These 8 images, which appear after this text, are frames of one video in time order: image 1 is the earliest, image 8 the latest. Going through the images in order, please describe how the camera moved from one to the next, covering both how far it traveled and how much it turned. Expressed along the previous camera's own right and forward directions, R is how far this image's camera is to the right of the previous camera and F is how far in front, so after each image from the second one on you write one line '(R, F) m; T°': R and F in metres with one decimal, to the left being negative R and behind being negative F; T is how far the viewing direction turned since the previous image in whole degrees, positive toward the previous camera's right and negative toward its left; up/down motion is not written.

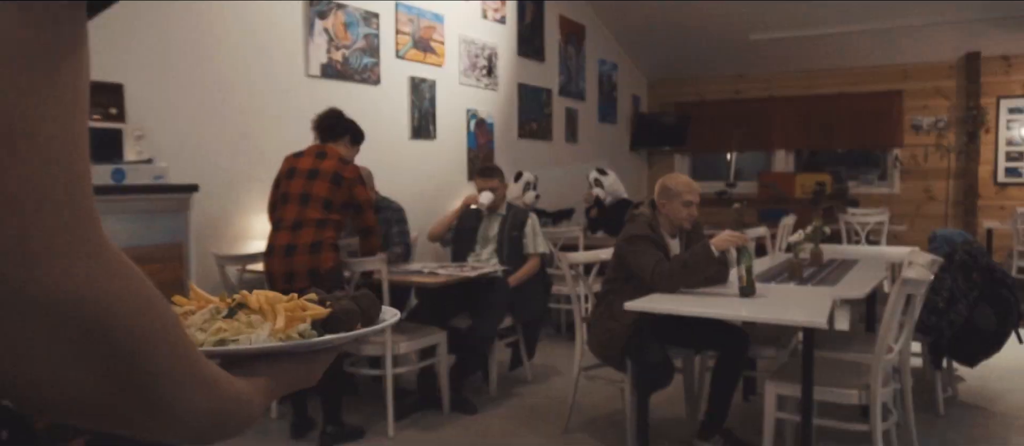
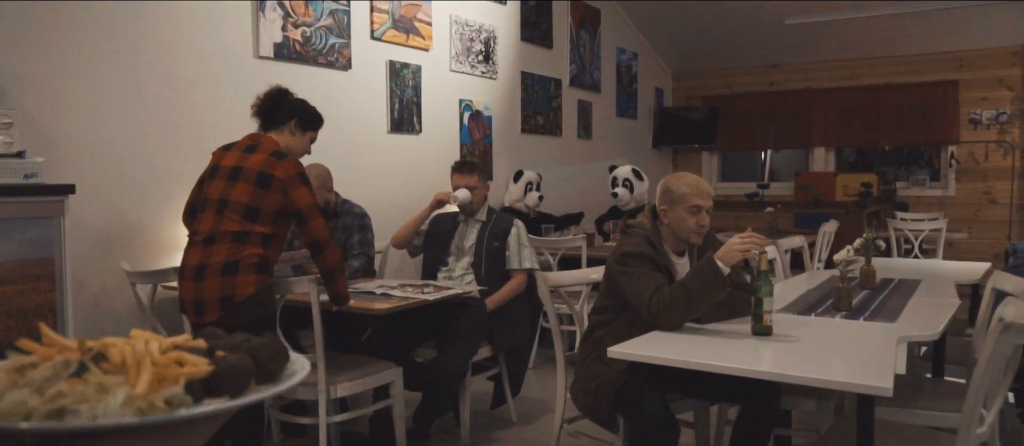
(+0.2, +0.7) m; -2°
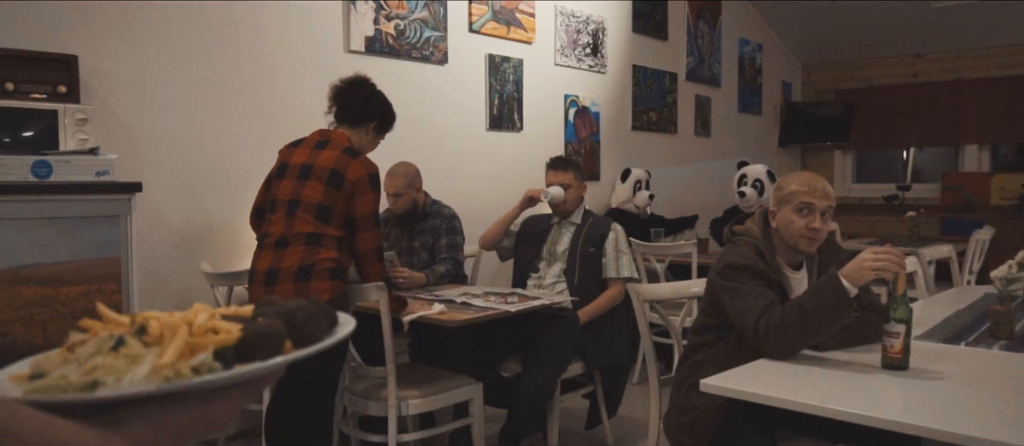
(+0.1, +0.3) m; -9°
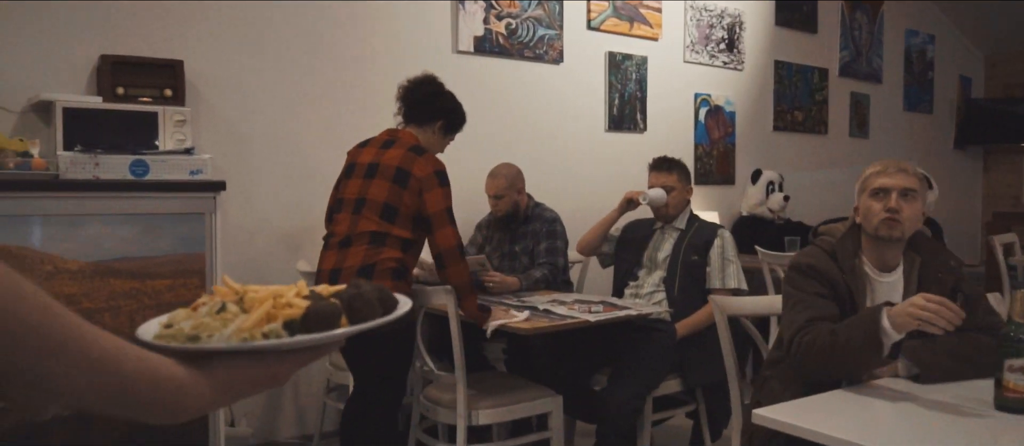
(+0.3, +0.2) m; -12°
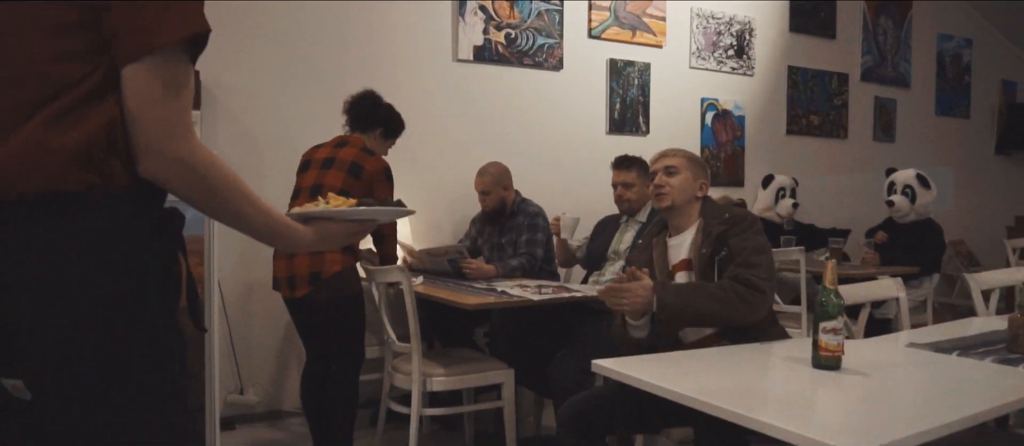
(+0.4, -0.2) m; -6°
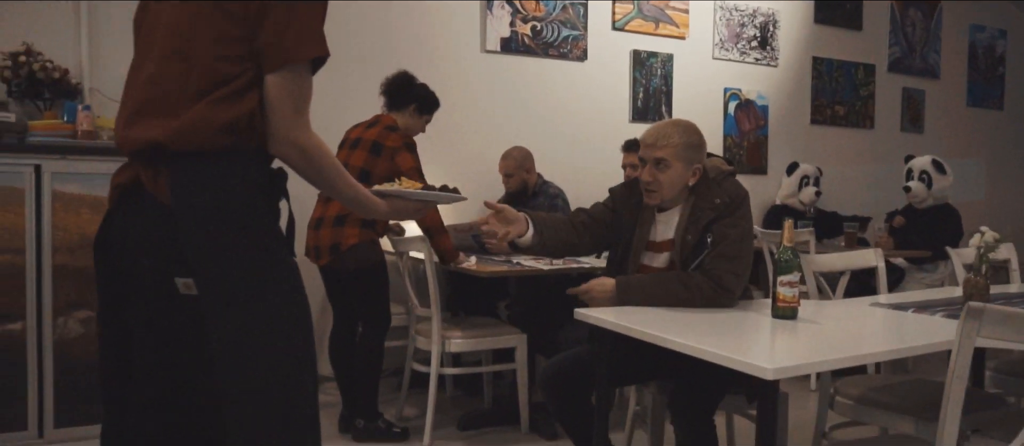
(+0.1, -0.2) m; -3°
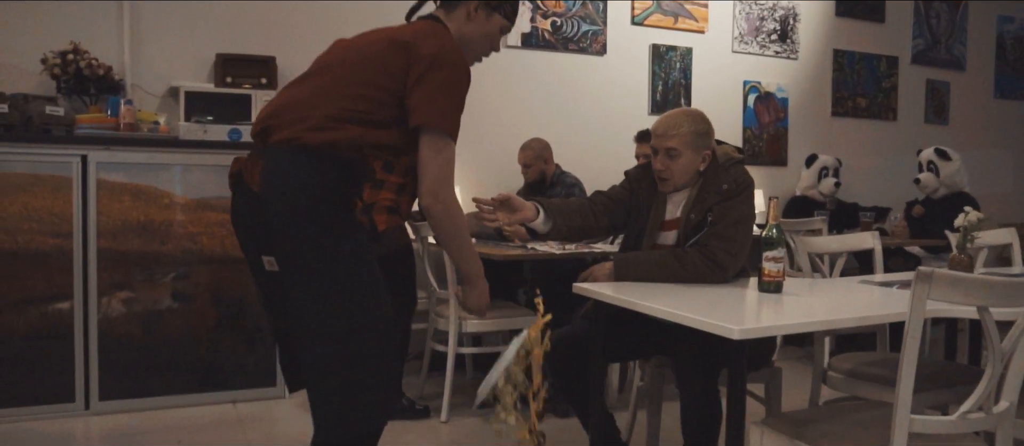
(+0.1, -0.1) m; -3°
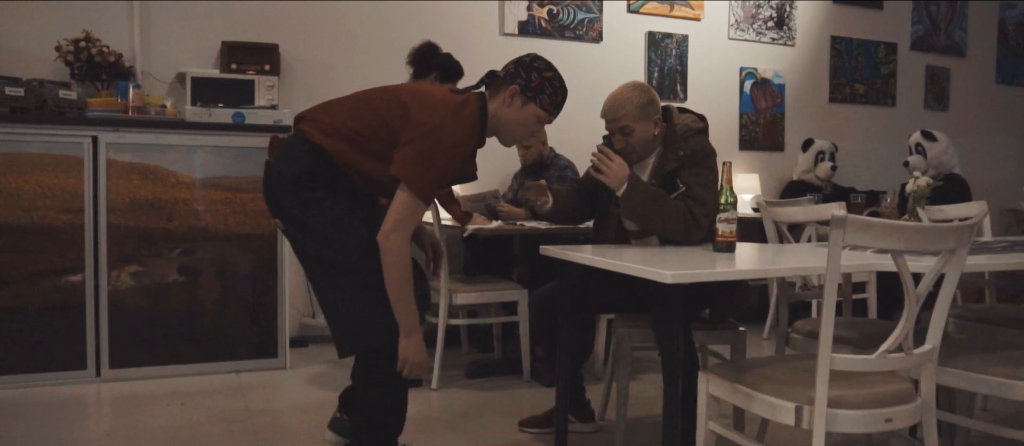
(+0.1, -0.1) m; -2°
